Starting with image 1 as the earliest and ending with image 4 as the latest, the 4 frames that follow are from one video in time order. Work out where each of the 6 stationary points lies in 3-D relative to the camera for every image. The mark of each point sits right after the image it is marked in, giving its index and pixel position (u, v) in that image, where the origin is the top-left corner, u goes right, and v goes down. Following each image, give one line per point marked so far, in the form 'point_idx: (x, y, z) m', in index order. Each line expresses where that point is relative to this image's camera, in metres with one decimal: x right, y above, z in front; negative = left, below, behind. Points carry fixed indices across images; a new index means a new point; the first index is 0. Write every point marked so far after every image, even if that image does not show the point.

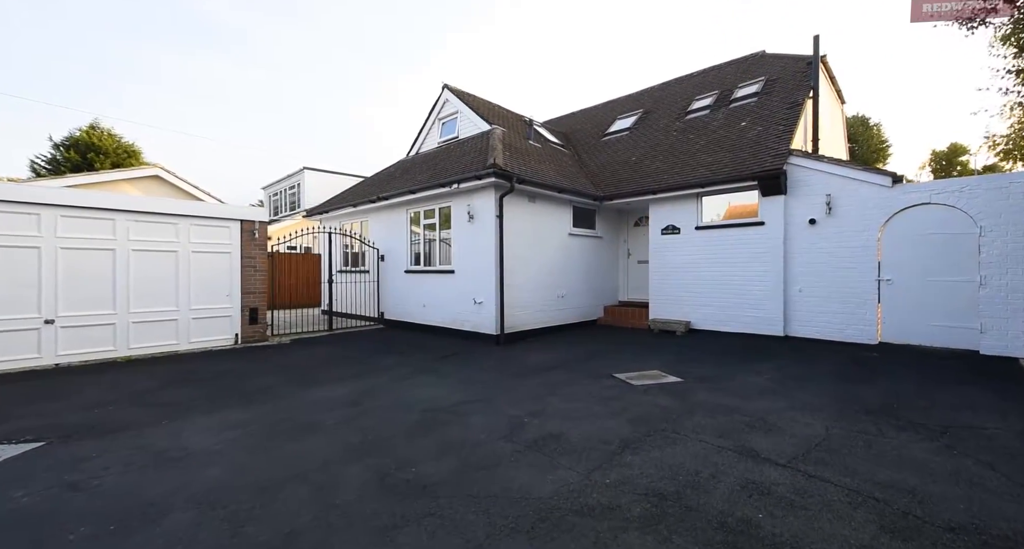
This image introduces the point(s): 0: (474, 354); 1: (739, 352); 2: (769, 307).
0: (-0.7, -1.4, +7.9) m
1: (+4.0, -1.4, +7.7) m
2: (+5.2, -0.7, +9.0) m
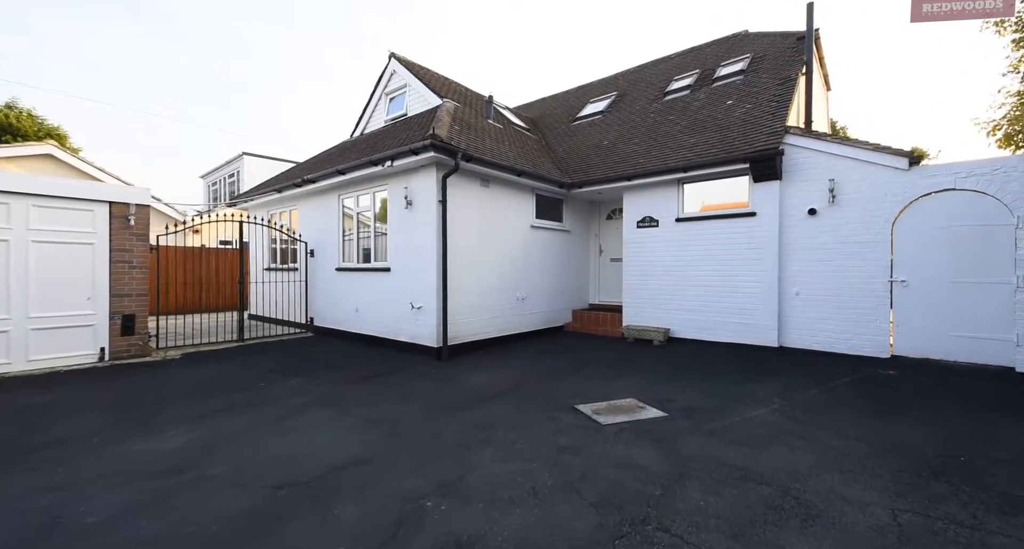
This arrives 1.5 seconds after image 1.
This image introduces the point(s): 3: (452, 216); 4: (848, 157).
0: (-1.5, -1.4, +6.3) m
1: (+3.1, -1.4, +6.3) m
2: (+4.3, -0.7, +7.6) m
3: (-1.0, +1.0, +7.4) m
4: (+5.3, +1.9, +6.9) m
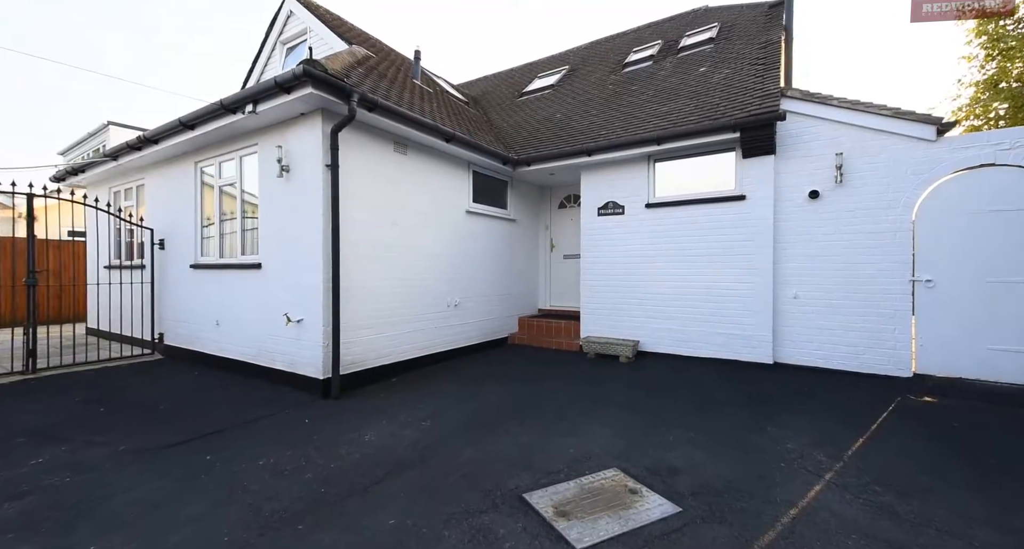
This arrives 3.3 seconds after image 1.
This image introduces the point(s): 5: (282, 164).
0: (-2.3, -1.4, +4.1) m
1: (+2.3, -1.3, +4.7) m
2: (+3.3, -0.6, +6.1) m
3: (-1.9, +1.0, +5.2) m
4: (+4.4, +1.9, +5.6) m
5: (-2.7, +1.3, +5.2) m
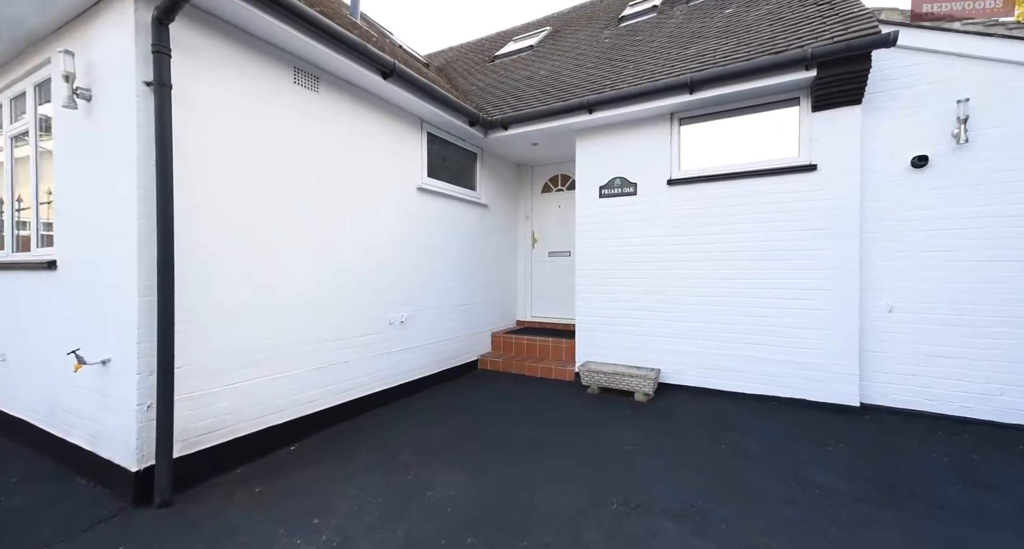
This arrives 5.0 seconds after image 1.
0: (-2.4, -1.4, +1.8) m
1: (+2.1, -1.4, +2.8) m
2: (+3.0, -0.7, +4.3) m
3: (-2.1, +1.0, +3.0) m
4: (+4.1, +1.9, +3.8) m
5: (-2.9, +1.3, +3.0) m
